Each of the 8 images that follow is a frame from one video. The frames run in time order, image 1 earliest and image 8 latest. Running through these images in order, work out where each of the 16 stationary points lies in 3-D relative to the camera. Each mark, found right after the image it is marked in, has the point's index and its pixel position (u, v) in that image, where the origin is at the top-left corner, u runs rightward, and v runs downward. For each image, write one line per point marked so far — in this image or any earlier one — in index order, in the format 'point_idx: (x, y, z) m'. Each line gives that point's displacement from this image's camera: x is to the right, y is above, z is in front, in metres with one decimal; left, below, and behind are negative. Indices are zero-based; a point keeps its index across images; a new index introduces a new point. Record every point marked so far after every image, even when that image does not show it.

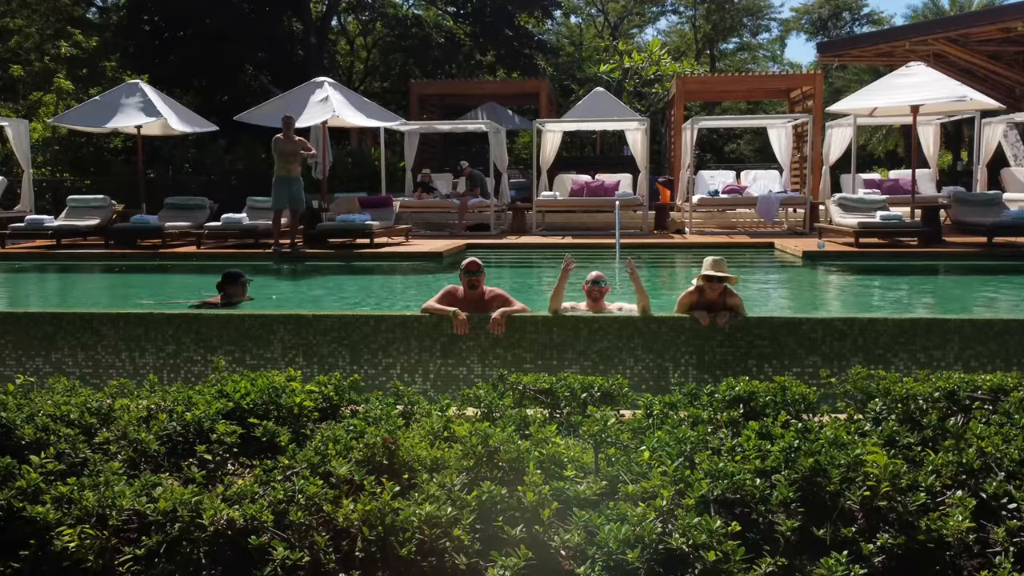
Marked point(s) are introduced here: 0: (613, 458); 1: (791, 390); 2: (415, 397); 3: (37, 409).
0: (+0.3, -0.5, +2.8) m
1: (+1.0, -0.4, +3.4) m
2: (-0.4, -0.4, +3.5) m
3: (-1.6, -0.4, +3.4) m
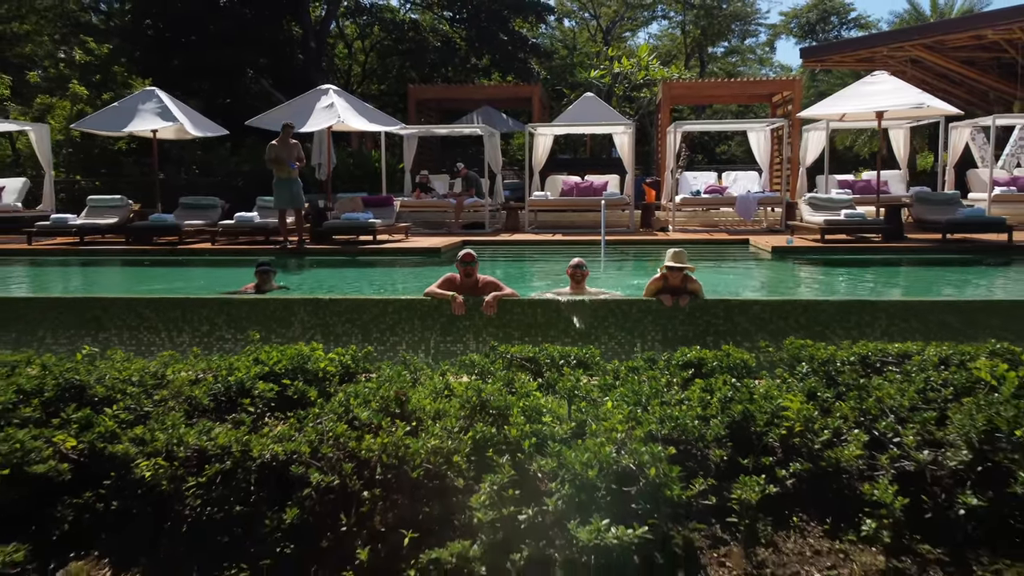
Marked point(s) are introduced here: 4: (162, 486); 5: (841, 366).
0: (+0.3, -0.4, +3.5) m
1: (+0.9, -0.3, +4.1) m
2: (-0.4, -0.3, +4.2) m
3: (-1.7, -0.4, +4.0) m
4: (-1.2, -0.7, +3.3) m
5: (+1.3, -0.3, +3.9) m
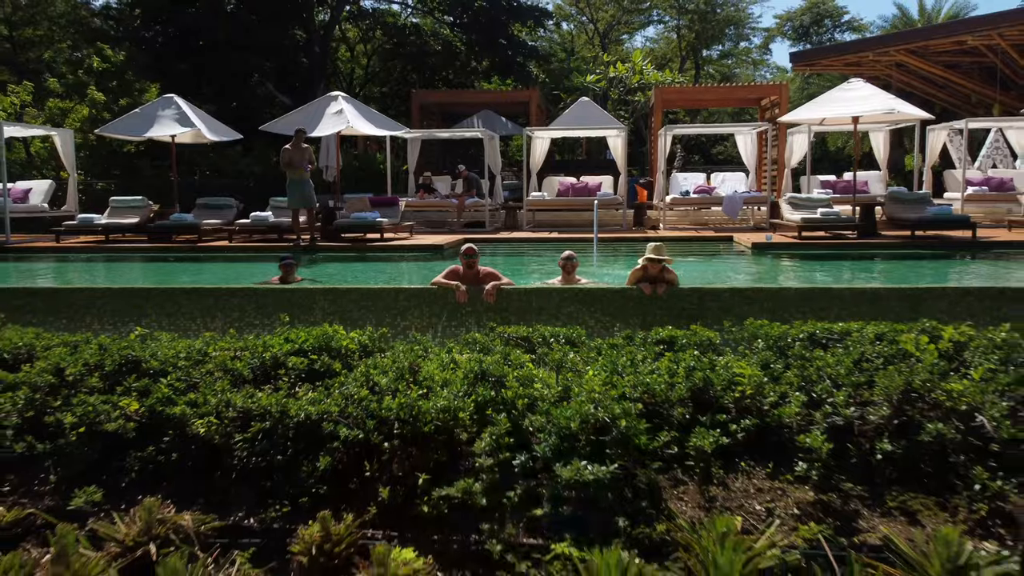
0: (+0.2, -0.4, +4.1) m
1: (+0.9, -0.2, +4.7) m
2: (-0.4, -0.3, +4.8) m
3: (-1.7, -0.3, +4.7) m
4: (-1.2, -0.6, +3.9) m
5: (+1.3, -0.3, +4.5) m
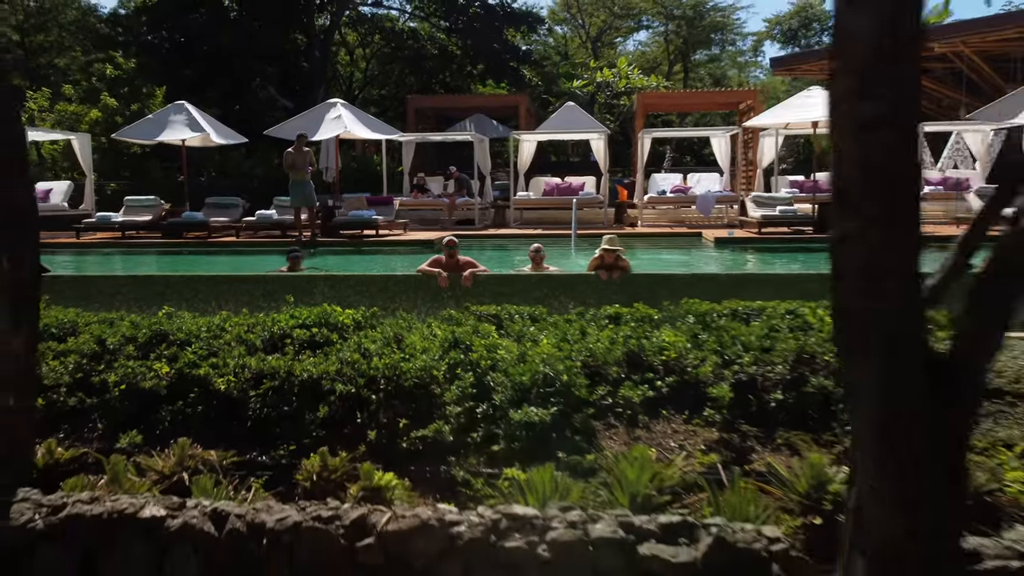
0: (+0.1, -0.3, +5.0) m
1: (+0.7, -0.1, +5.5) m
2: (-0.6, -0.2, +5.7) m
3: (-1.9, -0.2, +5.5) m
4: (-1.4, -0.5, +4.7) m
5: (+1.1, -0.2, +5.3) m
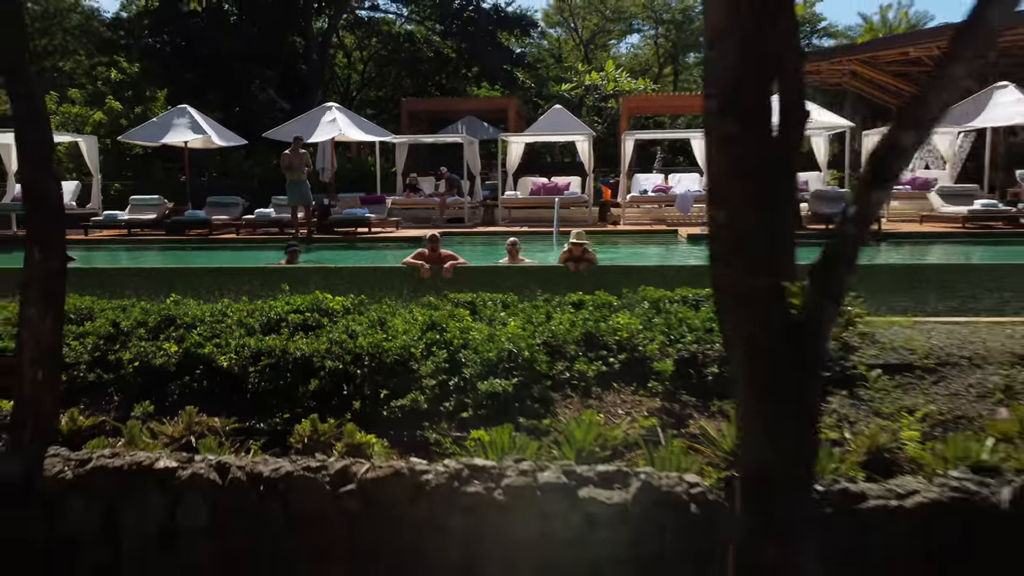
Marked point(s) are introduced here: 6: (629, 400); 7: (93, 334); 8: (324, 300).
0: (-0.1, -0.2, +5.6) m
1: (+0.6, -0.1, +6.1) m
2: (-0.8, -0.1, +6.3) m
3: (-2.0, -0.1, +6.1) m
4: (-1.5, -0.5, +5.3) m
5: (+1.0, -0.1, +5.9) m
6: (+0.6, -0.6, +5.0) m
7: (-2.5, -0.3, +5.8) m
8: (-1.2, -0.1, +6.3) m
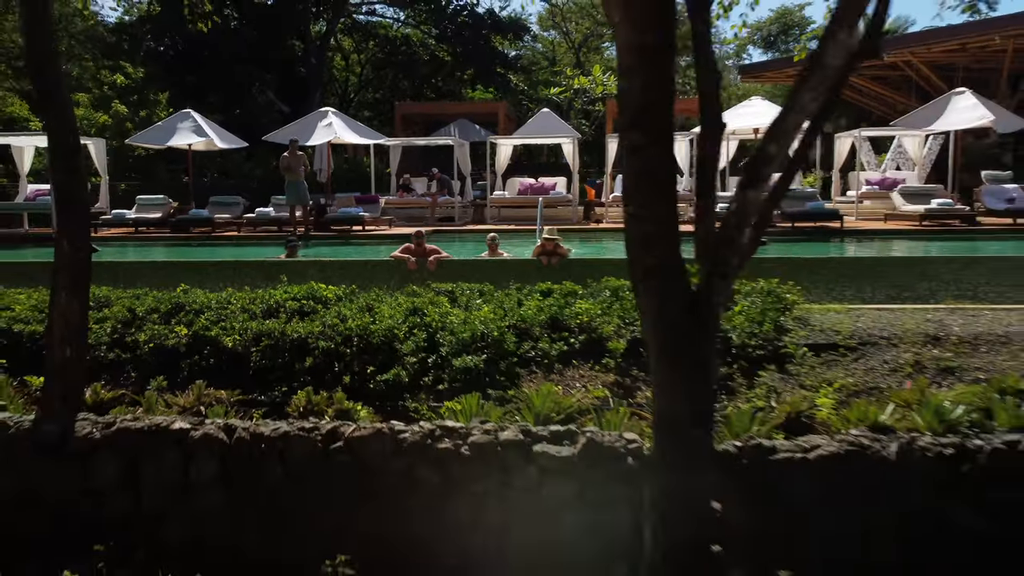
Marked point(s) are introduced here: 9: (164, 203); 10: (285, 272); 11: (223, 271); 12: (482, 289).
0: (-0.3, -0.2, +6.3) m
1: (+0.4, 0.0, +6.8) m
2: (-0.9, 0.0, +6.9) m
3: (-2.2, -0.1, +6.8) m
4: (-1.7, -0.4, +6.0) m
5: (+0.8, 0.0, +6.6) m
6: (+0.4, -0.5, +5.7) m
7: (-2.7, -0.2, +6.4) m
8: (-1.4, 0.0, +7.0) m
9: (-4.9, +1.2, +13.8) m
10: (-1.9, +0.1, +8.0) m
11: (-2.4, +0.1, +8.1) m
12: (-0.2, 0.0, +6.9) m
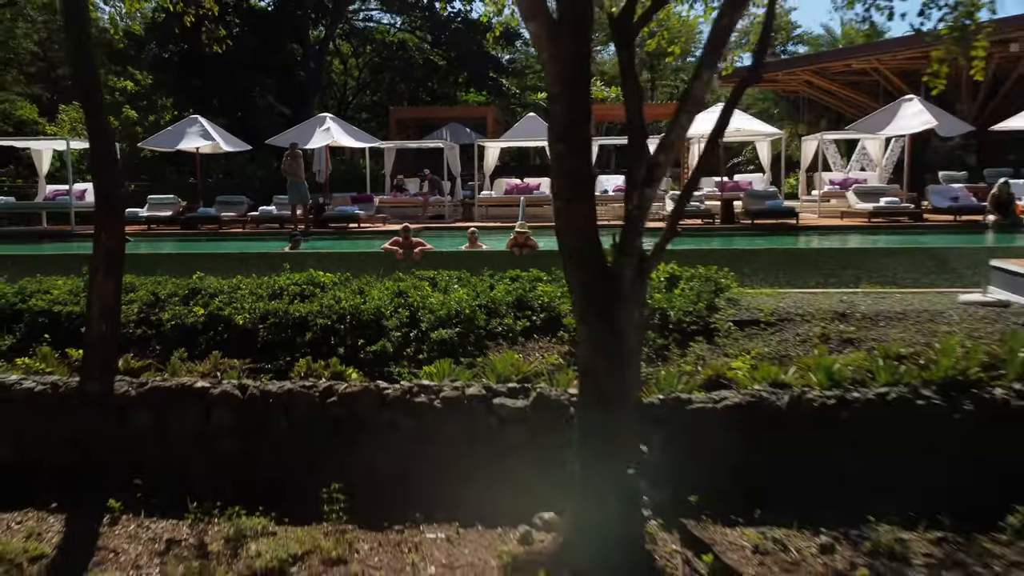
0: (-0.5, 0.0, +7.3) m
1: (+0.2, +0.1, +7.8) m
2: (-1.1, +0.1, +7.9) m
3: (-2.4, 0.0, +7.8) m
4: (-1.9, -0.3, +7.0) m
5: (+0.6, +0.1, +7.6) m
6: (+0.2, -0.4, +6.7) m
7: (-2.9, -0.1, +7.4) m
8: (-1.6, +0.1, +8.0) m
9: (-5.2, +1.3, +14.8) m
10: (-2.1, +0.2, +9.0) m
11: (-2.6, +0.2, +9.1) m
12: (-0.4, +0.1, +8.0) m
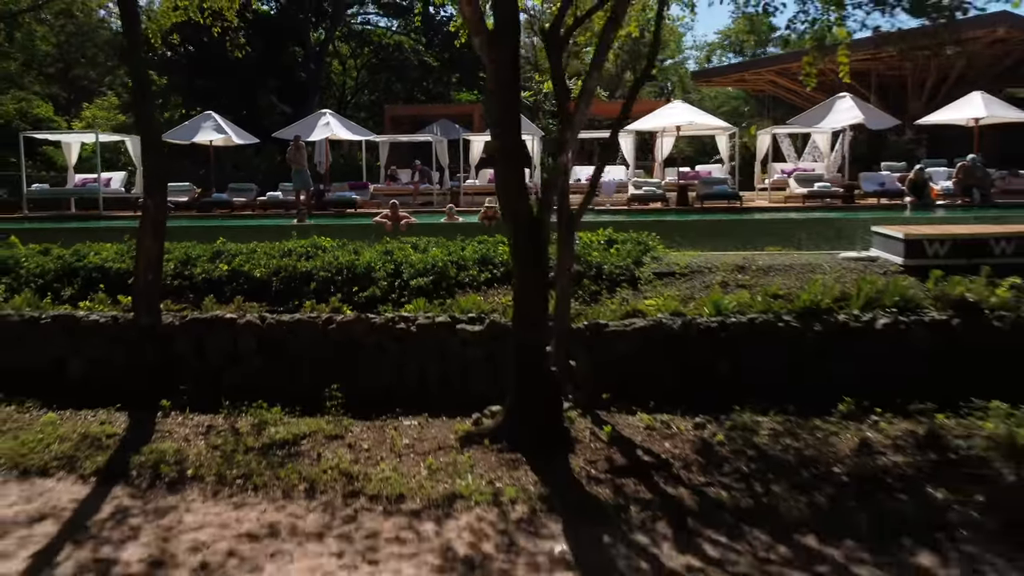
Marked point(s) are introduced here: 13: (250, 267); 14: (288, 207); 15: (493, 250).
0: (-0.8, +0.3, +9.0) m
1: (-0.1, +0.5, +9.5) m
2: (-1.5, +0.4, +9.6) m
3: (-2.7, +0.4, +9.5) m
4: (-2.2, +0.1, +8.7) m
5: (+0.3, +0.5, +9.3) m
6: (-0.1, 0.0, +8.4) m
7: (-3.2, +0.3, +9.1) m
8: (-1.9, +0.5, +9.6) m
9: (-5.5, +1.7, +16.4) m
10: (-2.4, +0.6, +10.6) m
11: (-2.9, +0.6, +10.7) m
12: (-0.7, +0.5, +9.6) m
13: (-2.4, +0.2, +8.9) m
14: (-3.7, +1.3, +15.9) m
15: (-0.2, +0.4, +9.0) m
